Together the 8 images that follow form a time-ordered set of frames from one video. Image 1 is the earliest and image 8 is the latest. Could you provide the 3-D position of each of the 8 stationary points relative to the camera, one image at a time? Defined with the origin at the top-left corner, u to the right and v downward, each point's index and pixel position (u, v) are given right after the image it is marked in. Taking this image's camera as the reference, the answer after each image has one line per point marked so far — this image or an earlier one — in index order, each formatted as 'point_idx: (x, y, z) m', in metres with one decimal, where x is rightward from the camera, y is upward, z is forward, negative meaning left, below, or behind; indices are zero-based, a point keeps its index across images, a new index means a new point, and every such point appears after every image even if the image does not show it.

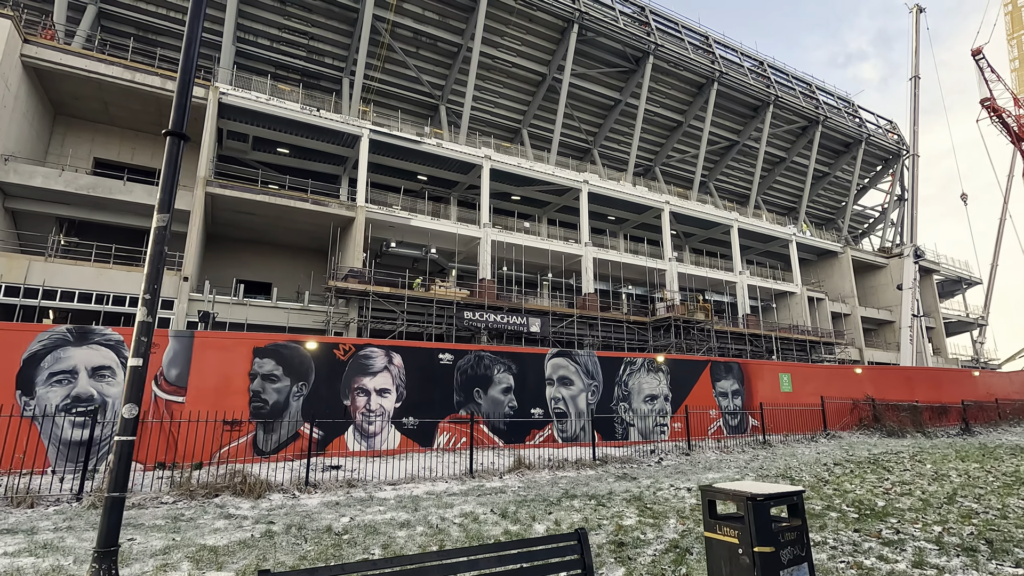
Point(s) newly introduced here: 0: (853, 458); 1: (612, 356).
0: (+6.5, -3.2, +10.2) m
1: (+2.4, -1.6, +13.0) m
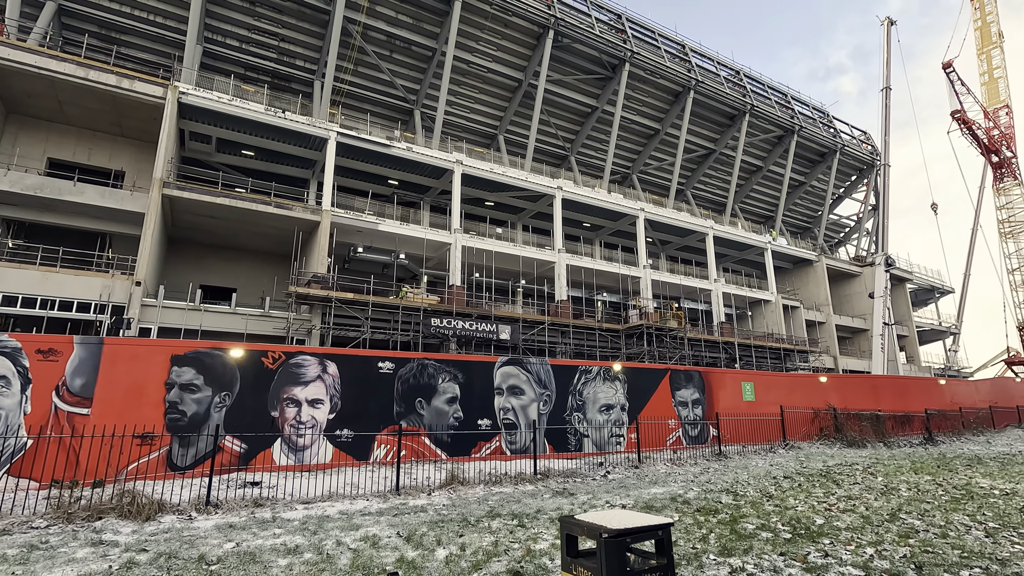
0: (+5.4, -3.4, +9.9) m
1: (+1.2, -1.8, +12.5) m
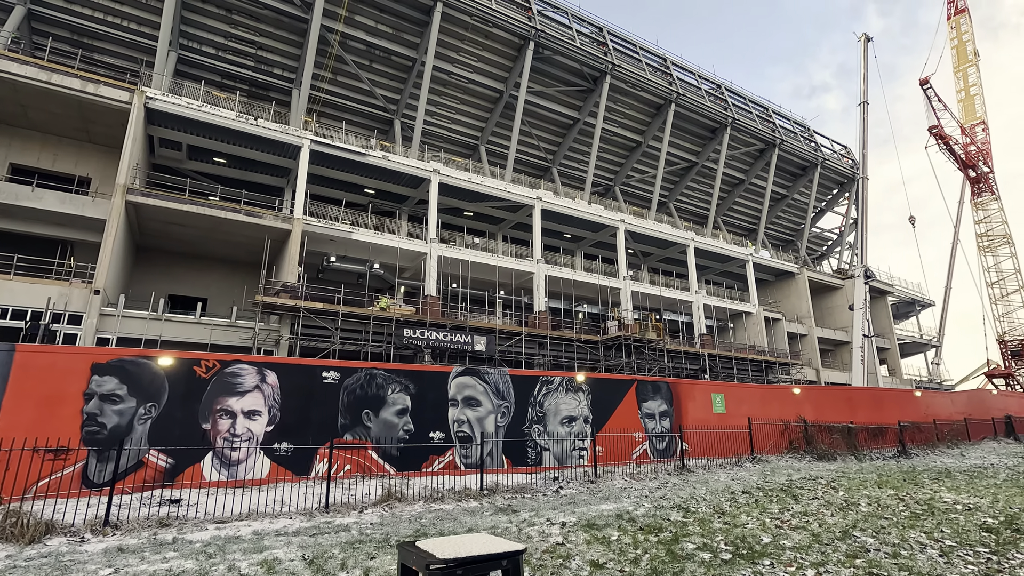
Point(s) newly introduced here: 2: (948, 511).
0: (+4.5, -3.5, +9.5) m
1: (+0.3, -2.0, +12.1) m
2: (+6.2, -3.2, +7.6) m
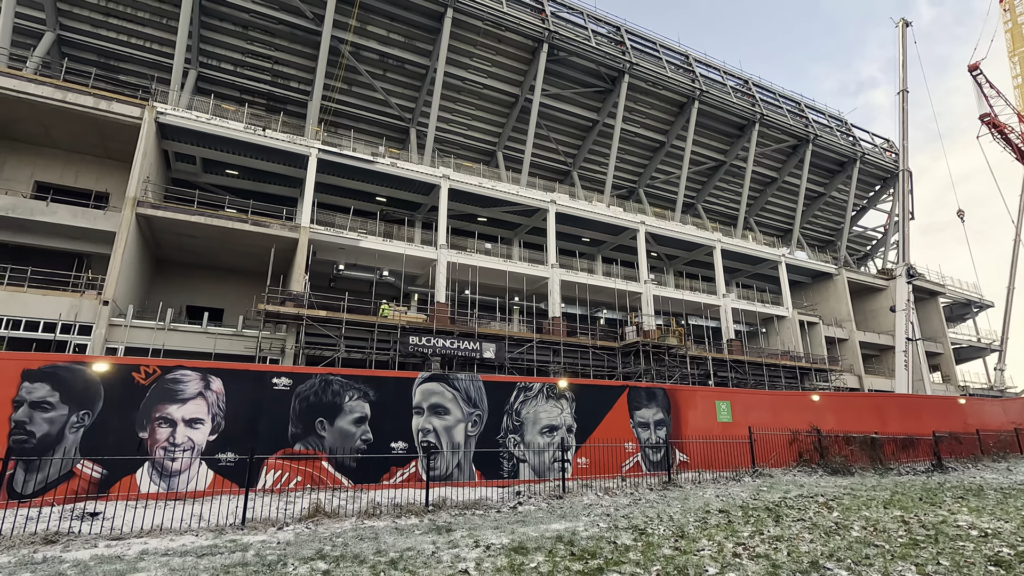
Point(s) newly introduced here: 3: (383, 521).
0: (+3.8, -3.4, +8.4) m
1: (-0.2, -2.0, +11.4) m
2: (+5.3, -3.0, +6.4) m
3: (-1.7, -3.1, +7.2) m
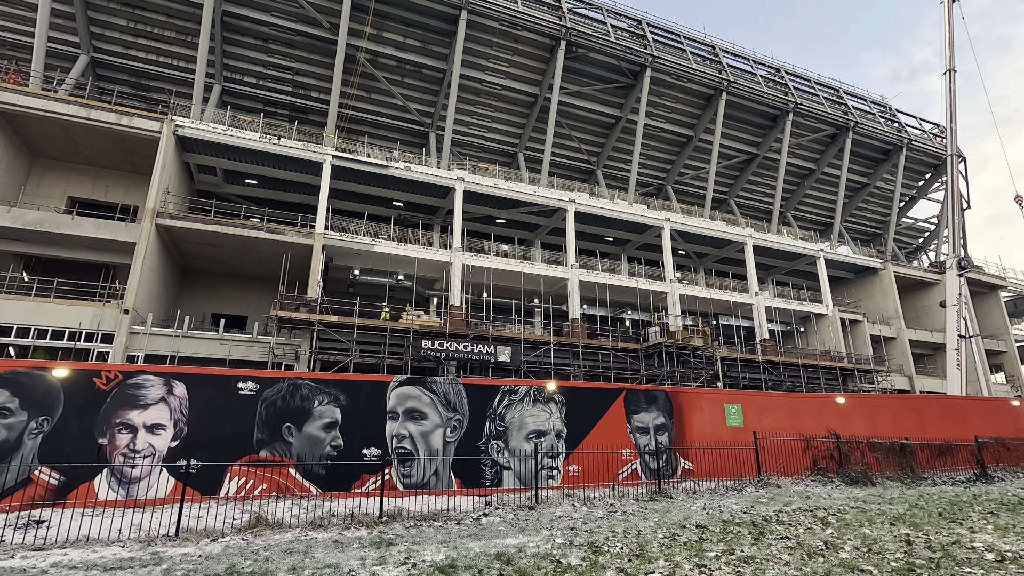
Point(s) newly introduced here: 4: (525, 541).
0: (+3.3, -3.2, +7.6) m
1: (-0.6, -1.9, +10.8) m
2: (+4.6, -2.8, +5.5) m
3: (-2.3, -3.1, +6.8) m
4: (+0.2, -3.1, +6.5) m
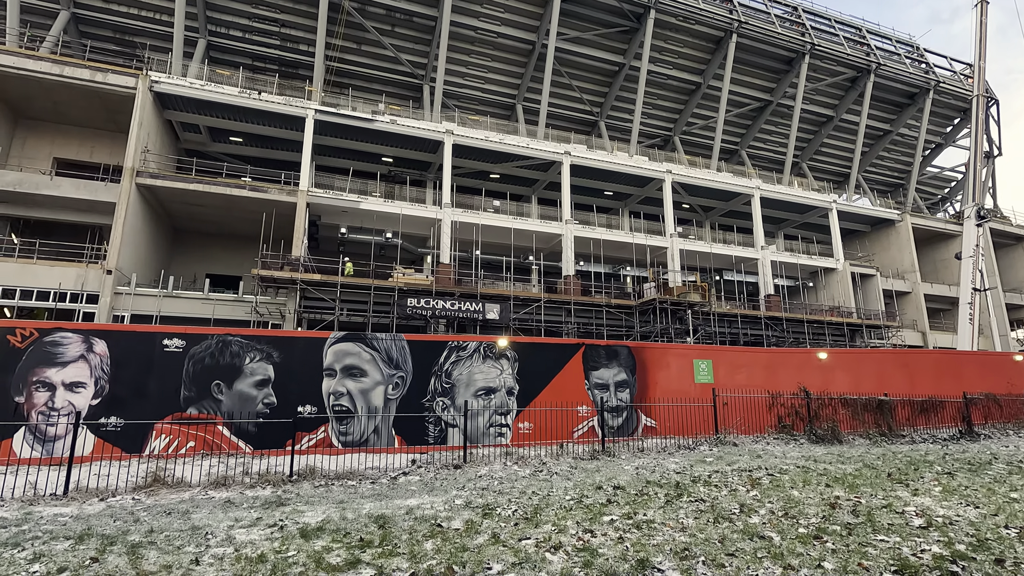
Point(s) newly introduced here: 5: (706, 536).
0: (+2.2, -2.5, +7.1) m
1: (-1.6, -1.0, +10.4) m
2: (+3.4, -2.2, +5.0) m
3: (-3.5, -2.5, +6.6) m
4: (-1.0, -2.5, +6.2) m
5: (+1.8, -2.2, +4.9) m
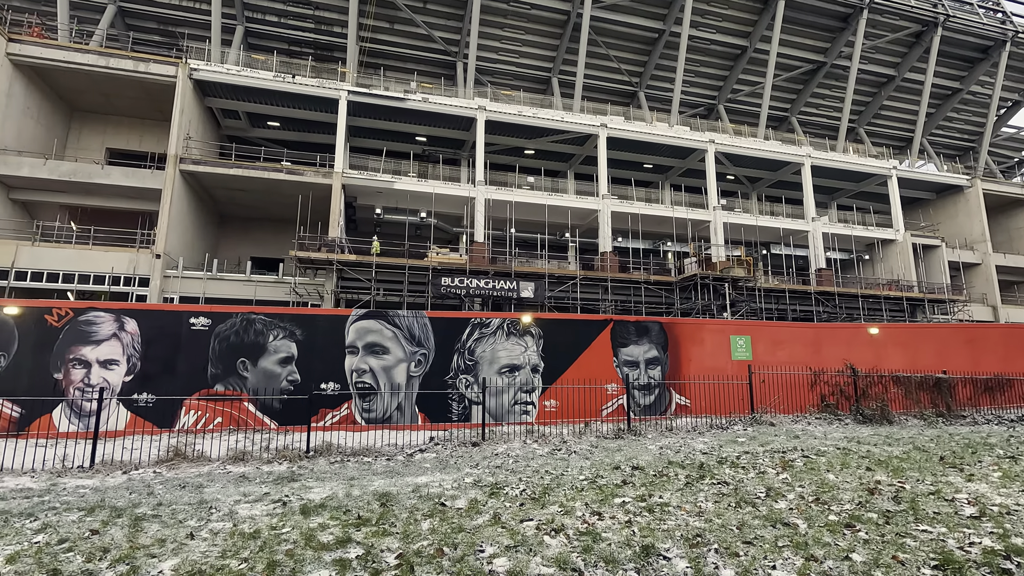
0: (+2.4, -2.1, +6.7) m
1: (-1.1, -0.6, +10.3) m
2: (+3.5, -1.9, +4.5) m
3: (-3.3, -2.2, +6.6) m
4: (-0.9, -2.2, +6.0) m
5: (+1.8, -1.9, +4.5) m
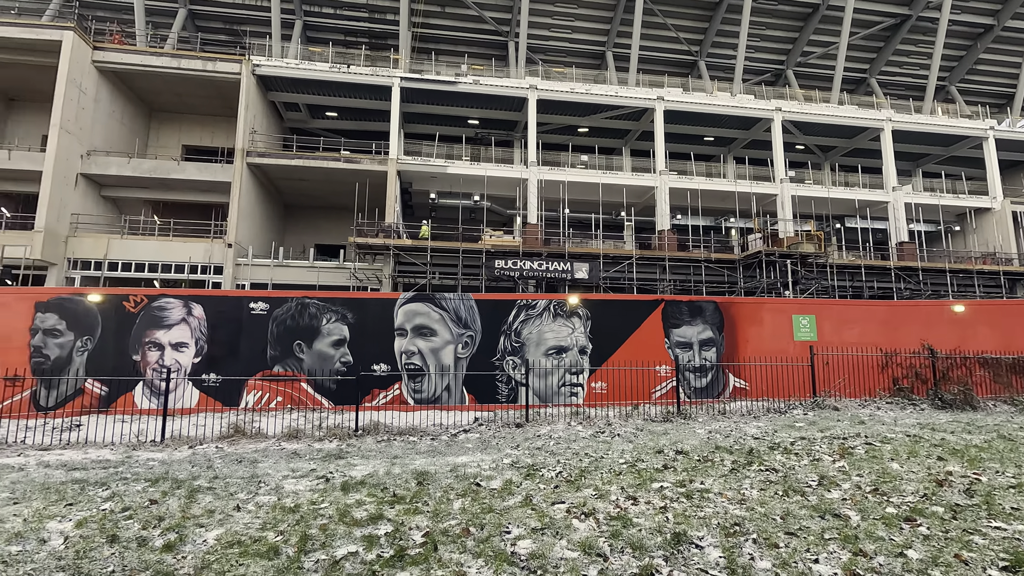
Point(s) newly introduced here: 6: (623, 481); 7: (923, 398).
0: (+2.9, -1.8, +6.4) m
1: (-0.2, -0.2, +10.3) m
2: (+3.7, -1.7, +4.0) m
3: (-2.8, -2.0, +6.9) m
4: (-0.4, -1.9, +6.1) m
5: (+2.1, -1.7, +4.3) m
6: (+1.1, -1.8, +5.0) m
7: (+7.1, -1.9, +9.2) m
